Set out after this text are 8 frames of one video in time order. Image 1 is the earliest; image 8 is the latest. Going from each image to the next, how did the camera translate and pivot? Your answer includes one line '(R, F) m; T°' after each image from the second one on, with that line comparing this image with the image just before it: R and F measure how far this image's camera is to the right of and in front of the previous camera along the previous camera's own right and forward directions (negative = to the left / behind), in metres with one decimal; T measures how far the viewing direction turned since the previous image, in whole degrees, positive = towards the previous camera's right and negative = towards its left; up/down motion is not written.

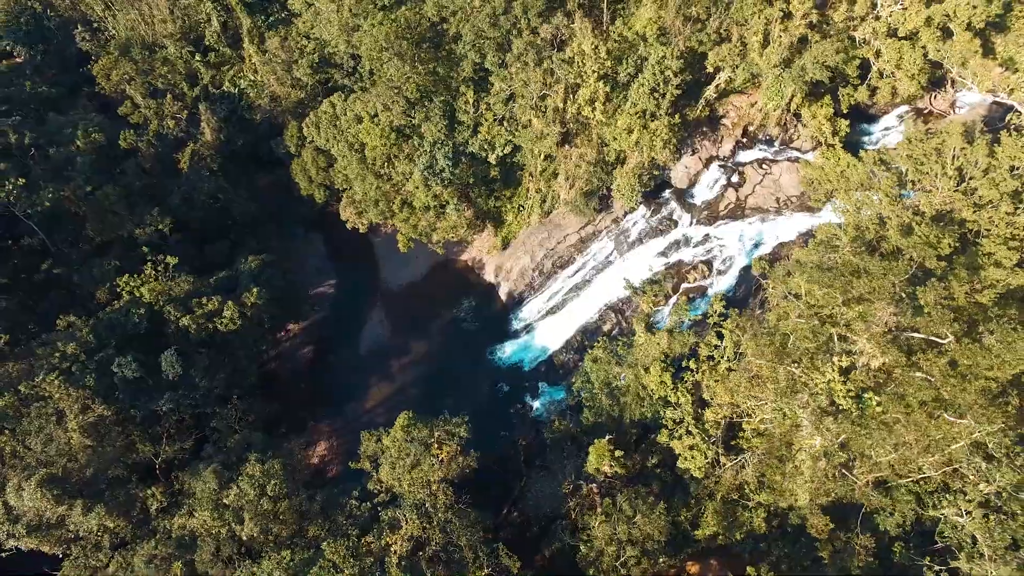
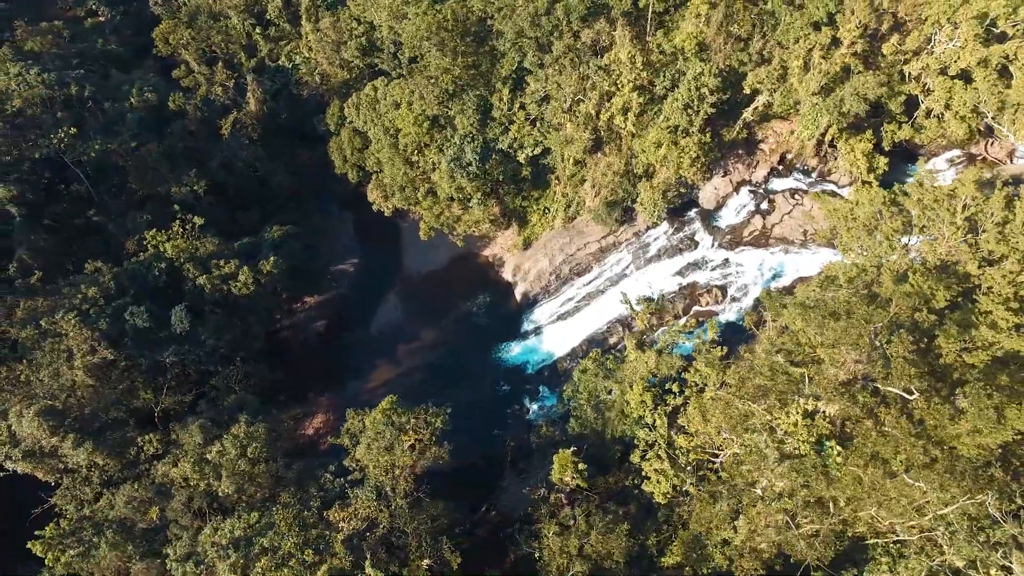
(+2.3, +0.1) m; -5°
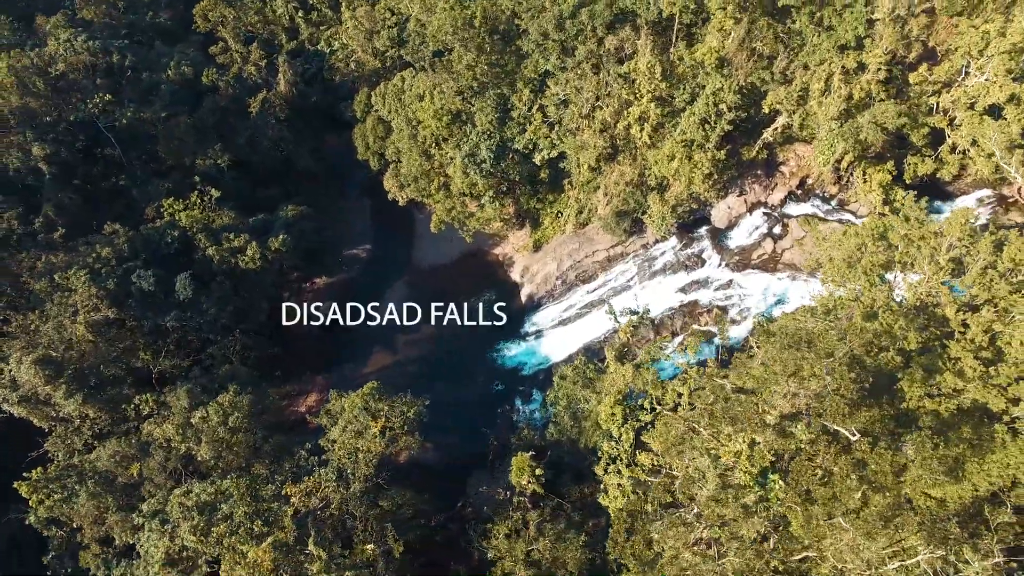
(+2.3, +0.1) m; -4°
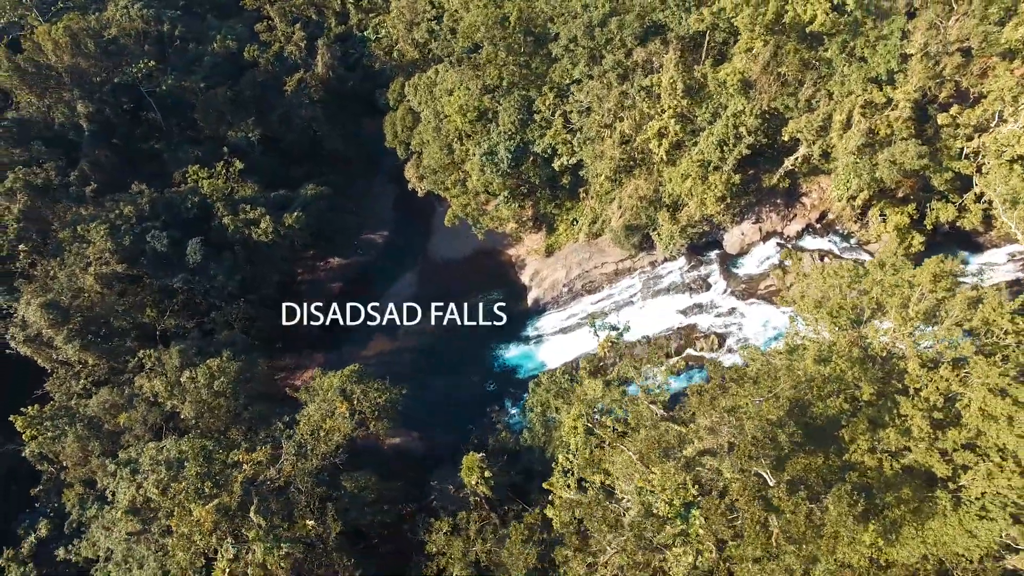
(+2.6, +0.1) m; -4°
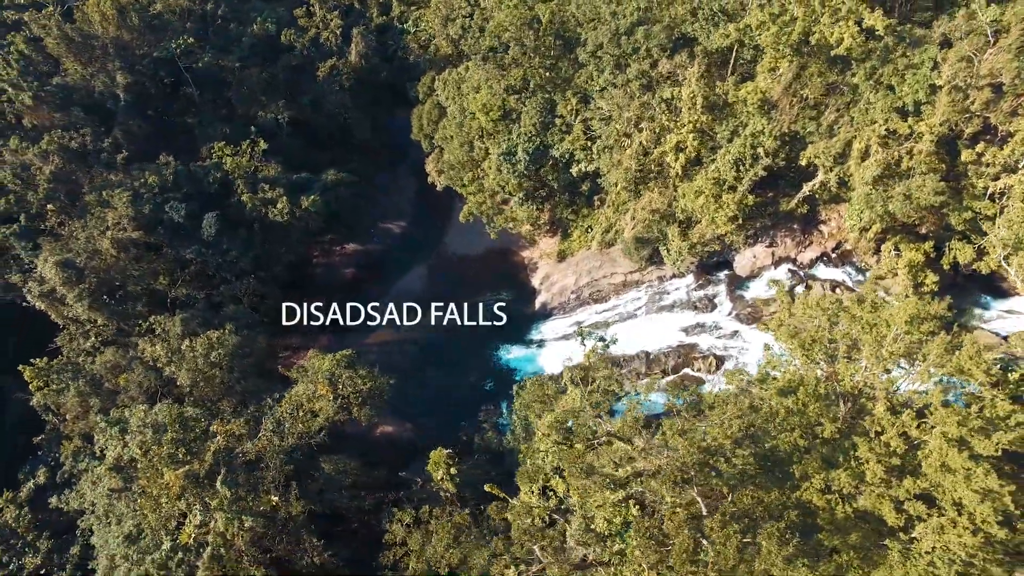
(+1.9, +0.1) m; -3°
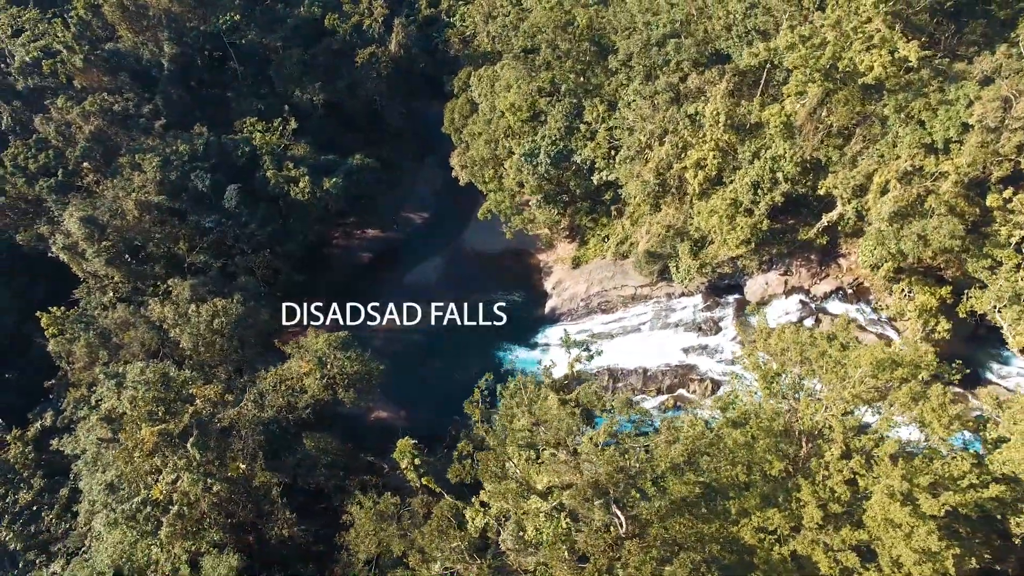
(+2.1, +0.1) m; -4°
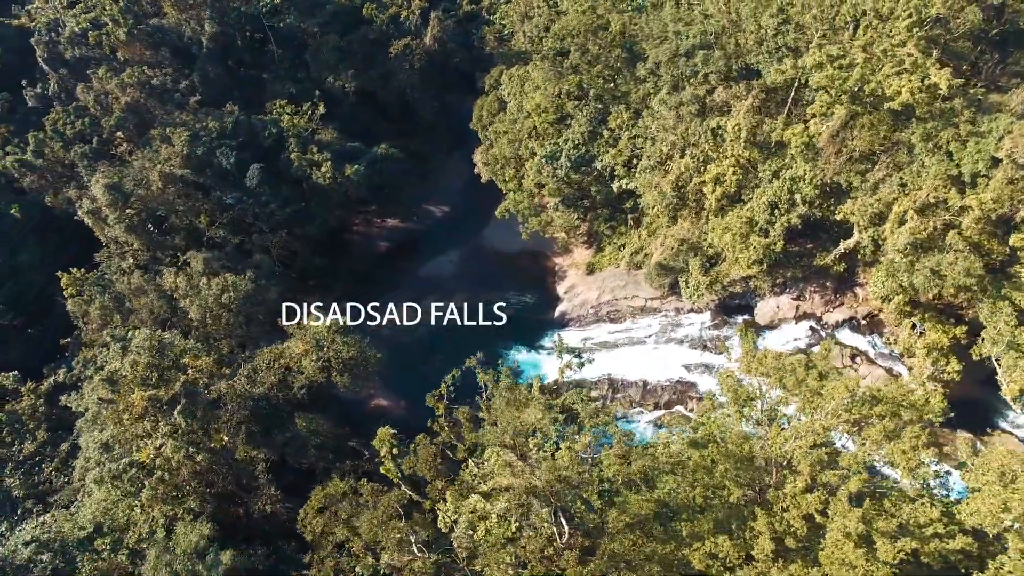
(+1.5, +0.1) m; -3°
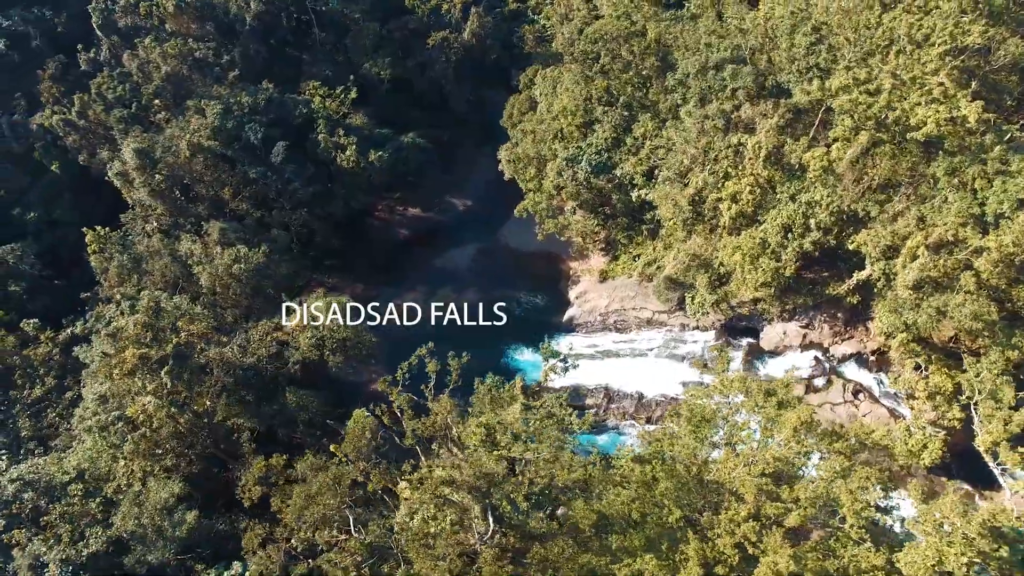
(+1.9, +0.1) m; -4°
